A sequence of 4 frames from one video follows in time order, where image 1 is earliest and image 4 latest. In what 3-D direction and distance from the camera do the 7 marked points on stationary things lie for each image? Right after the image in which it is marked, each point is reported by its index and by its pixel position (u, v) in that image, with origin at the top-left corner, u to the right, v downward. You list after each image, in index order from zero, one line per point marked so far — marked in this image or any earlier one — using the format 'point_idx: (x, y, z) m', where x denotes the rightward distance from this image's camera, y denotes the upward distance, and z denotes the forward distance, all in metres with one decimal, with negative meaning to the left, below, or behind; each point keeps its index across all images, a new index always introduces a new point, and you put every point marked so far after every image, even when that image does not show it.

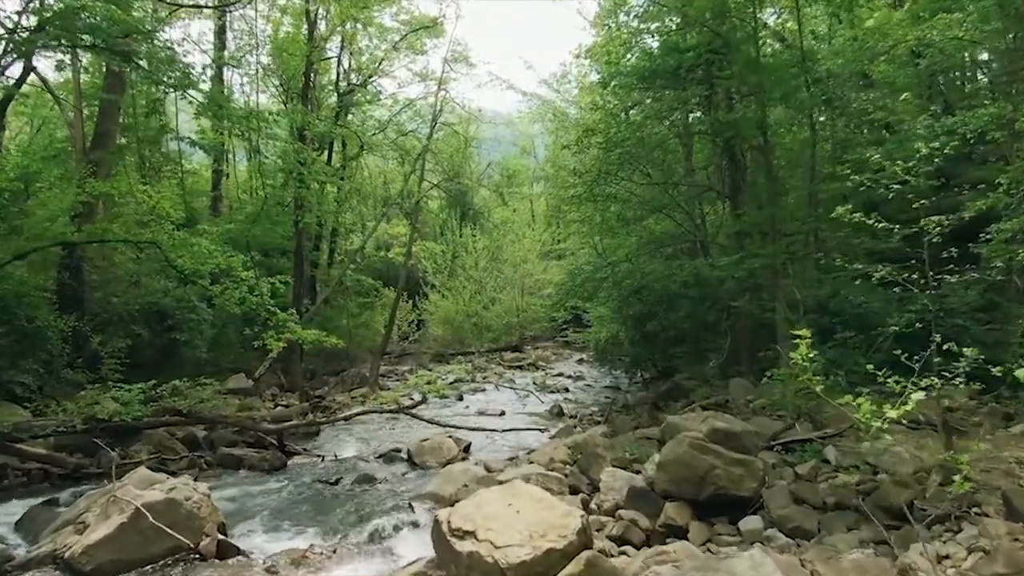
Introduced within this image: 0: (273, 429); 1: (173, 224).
0: (-3.9, -2.3, +11.2) m
1: (-6.9, +1.3, +14.2) m
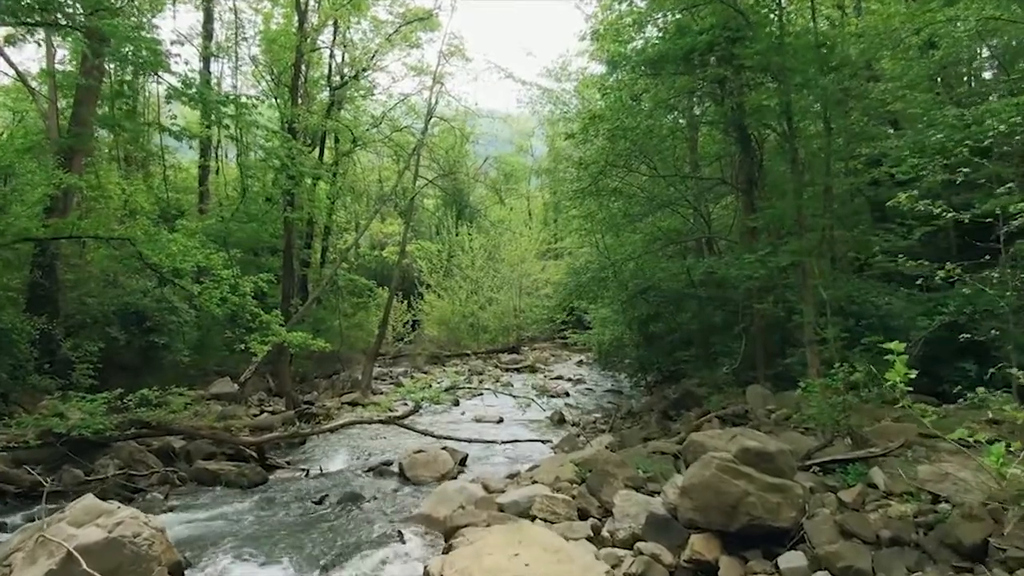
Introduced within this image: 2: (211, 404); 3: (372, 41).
0: (-3.9, -2.3, +10.4) m
1: (-6.9, +1.3, +13.3) m
2: (-6.0, -2.3, +13.8) m
3: (-3.9, +6.8, +19.2) m
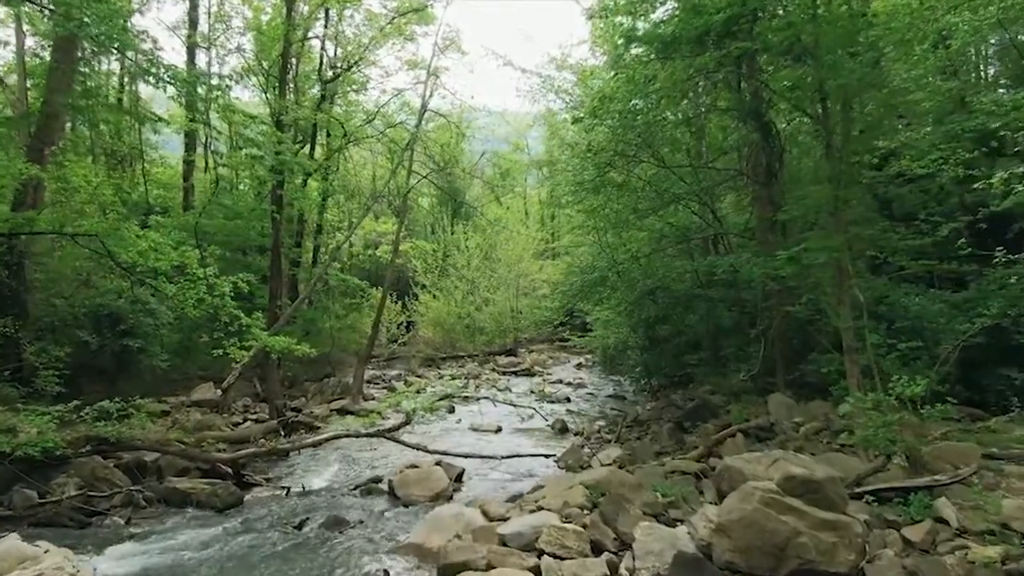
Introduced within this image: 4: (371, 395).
0: (-3.9, -2.3, +9.4) m
1: (-6.9, +1.3, +12.3) m
2: (-6.0, -2.3, +12.8) m
3: (-3.9, +6.7, +18.3) m
4: (-3.8, -2.8, +18.4) m
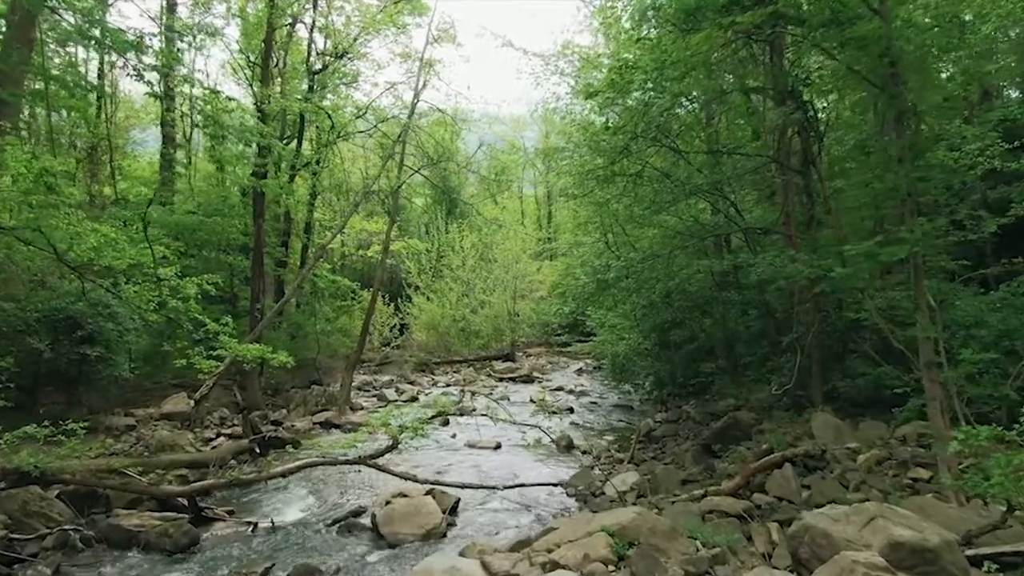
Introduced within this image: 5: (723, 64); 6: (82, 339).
0: (-3.8, -2.3, +8.1) m
1: (-6.9, +1.3, +11.0) m
2: (-6.0, -2.4, +11.5) m
3: (-3.9, +6.7, +16.9) m
4: (-3.8, -2.9, +17.1) m
5: (+3.1, +3.3, +10.5) m
6: (-8.0, -0.9, +12.8) m
